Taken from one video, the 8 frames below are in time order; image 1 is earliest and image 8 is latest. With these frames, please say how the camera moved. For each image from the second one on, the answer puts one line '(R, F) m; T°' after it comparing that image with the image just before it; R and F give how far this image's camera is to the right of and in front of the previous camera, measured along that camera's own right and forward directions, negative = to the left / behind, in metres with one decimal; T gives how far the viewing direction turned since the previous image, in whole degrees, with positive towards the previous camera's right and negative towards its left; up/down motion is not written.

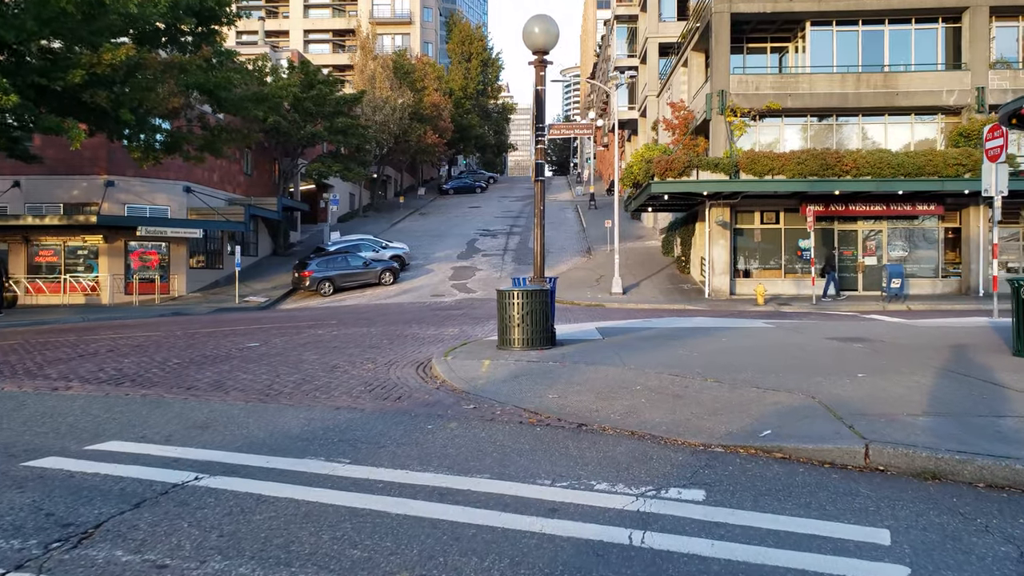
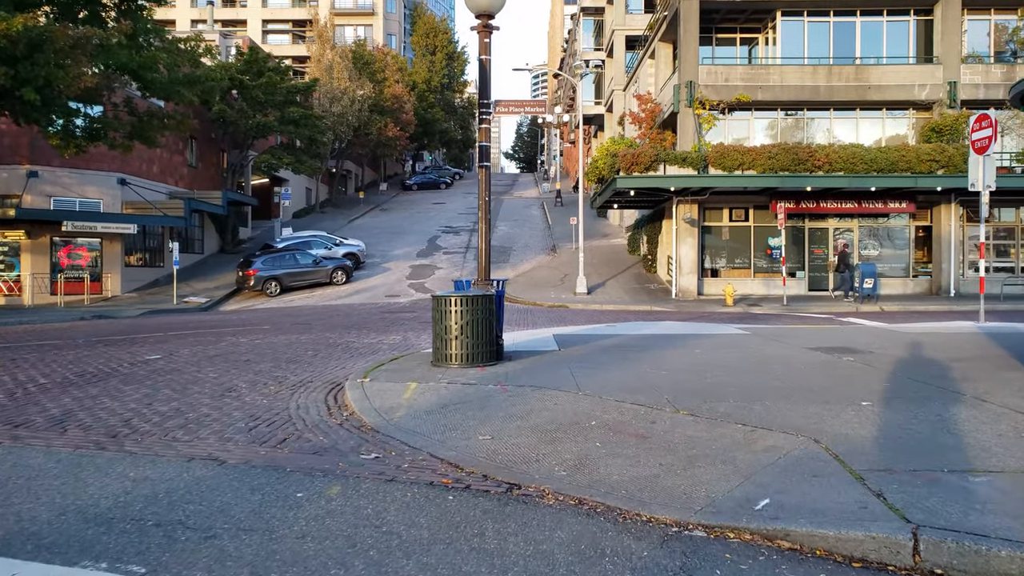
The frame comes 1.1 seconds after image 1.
(+0.4, +1.6) m; +2°
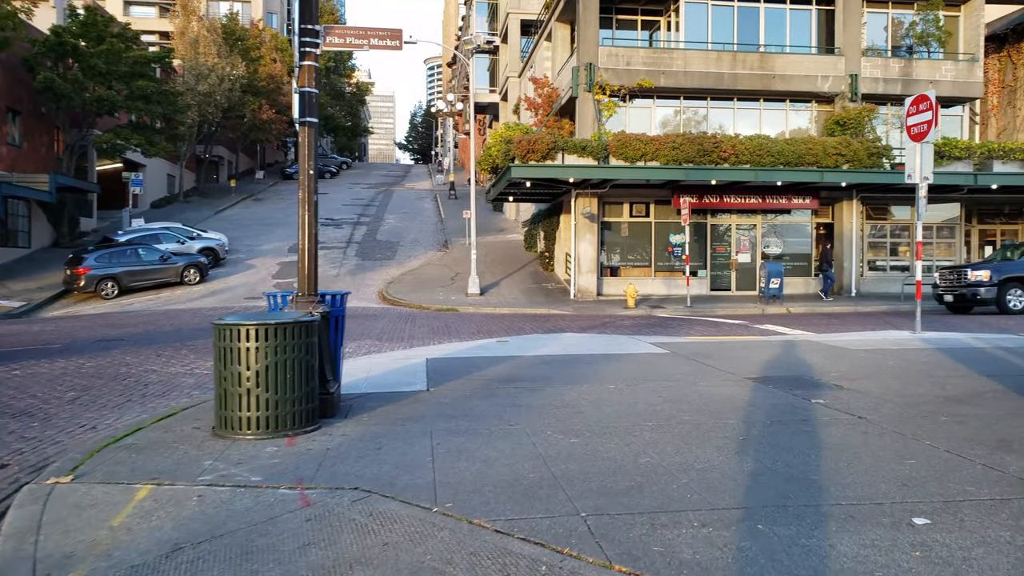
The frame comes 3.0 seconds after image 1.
(+0.5, +2.9) m; +8°
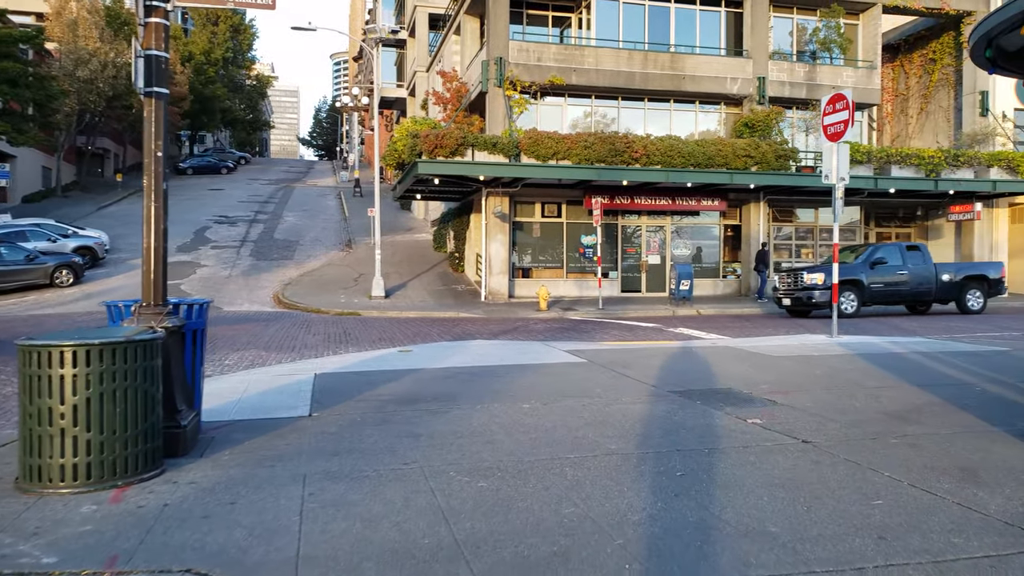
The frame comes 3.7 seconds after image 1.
(+0.1, +0.9) m; +7°
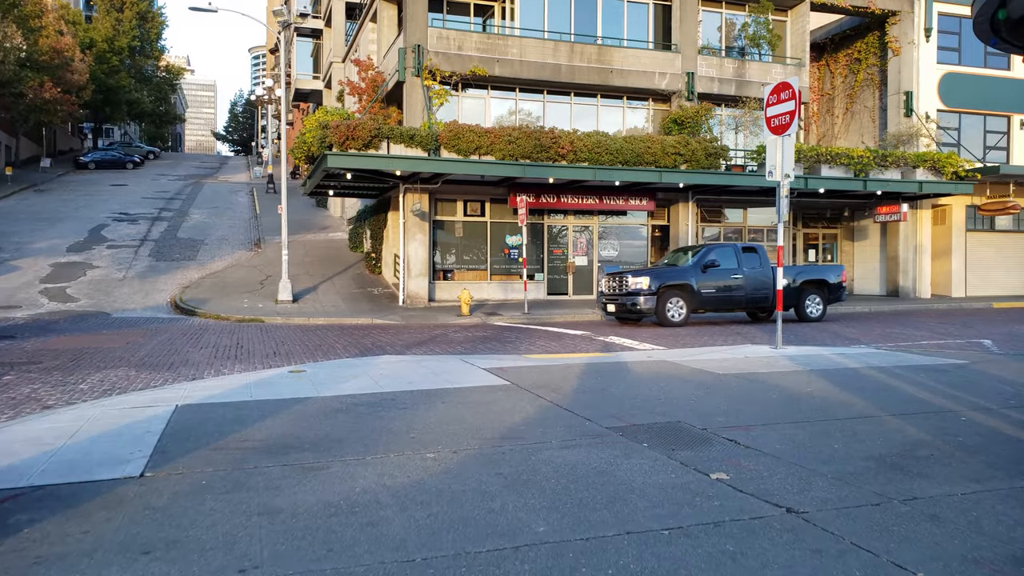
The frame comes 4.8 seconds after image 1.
(+0.2, +1.3) m; +6°
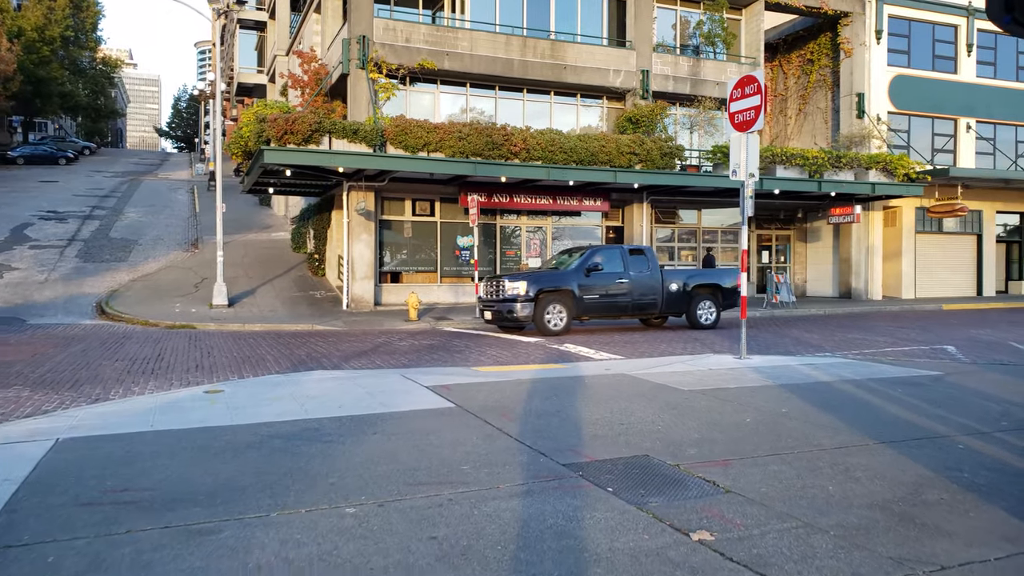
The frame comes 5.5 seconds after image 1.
(+0.1, +0.9) m; +4°
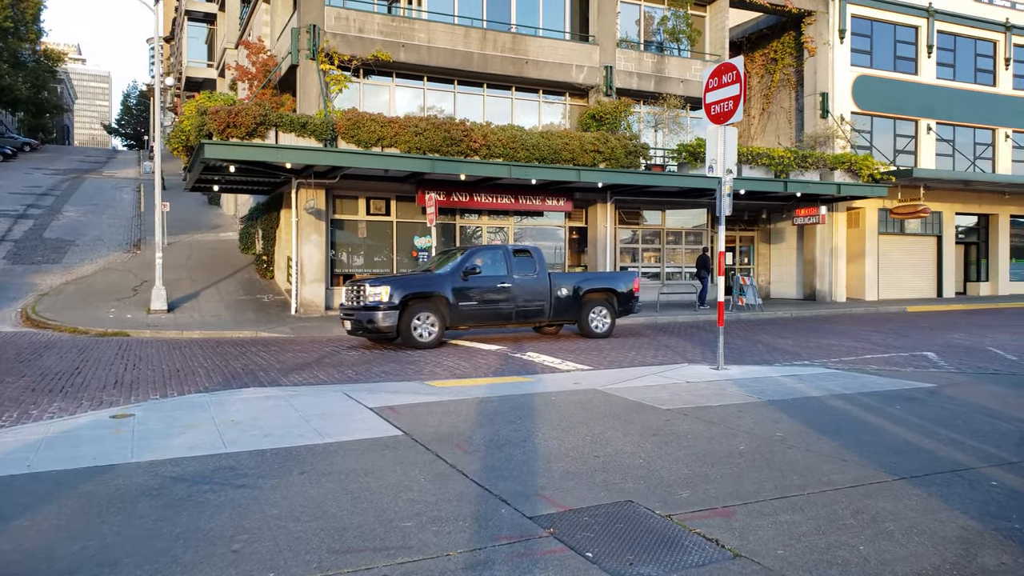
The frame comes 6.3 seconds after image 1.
(0.0, +0.9) m; +3°
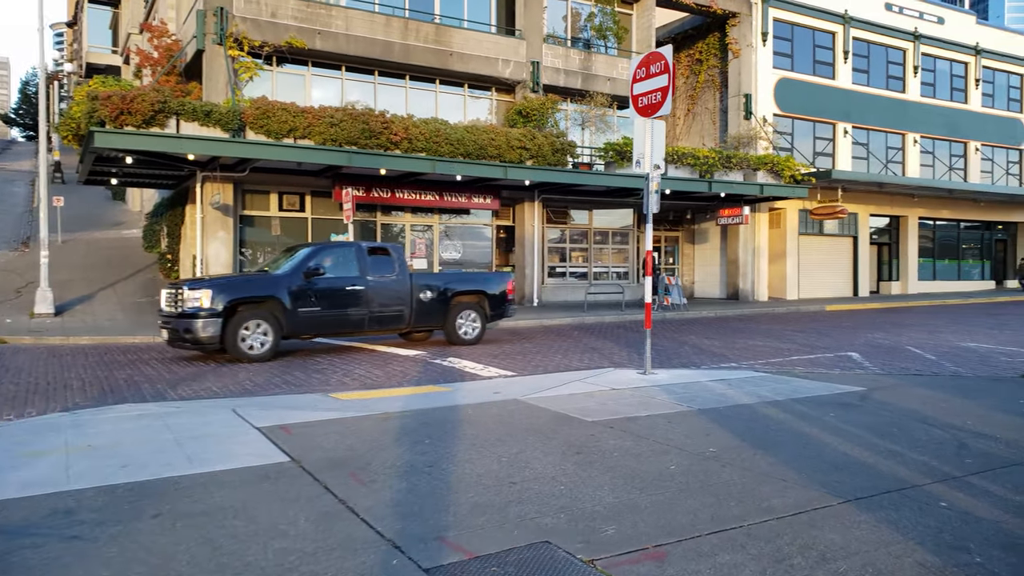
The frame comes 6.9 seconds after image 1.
(+0.2, +0.7) m; +6°
